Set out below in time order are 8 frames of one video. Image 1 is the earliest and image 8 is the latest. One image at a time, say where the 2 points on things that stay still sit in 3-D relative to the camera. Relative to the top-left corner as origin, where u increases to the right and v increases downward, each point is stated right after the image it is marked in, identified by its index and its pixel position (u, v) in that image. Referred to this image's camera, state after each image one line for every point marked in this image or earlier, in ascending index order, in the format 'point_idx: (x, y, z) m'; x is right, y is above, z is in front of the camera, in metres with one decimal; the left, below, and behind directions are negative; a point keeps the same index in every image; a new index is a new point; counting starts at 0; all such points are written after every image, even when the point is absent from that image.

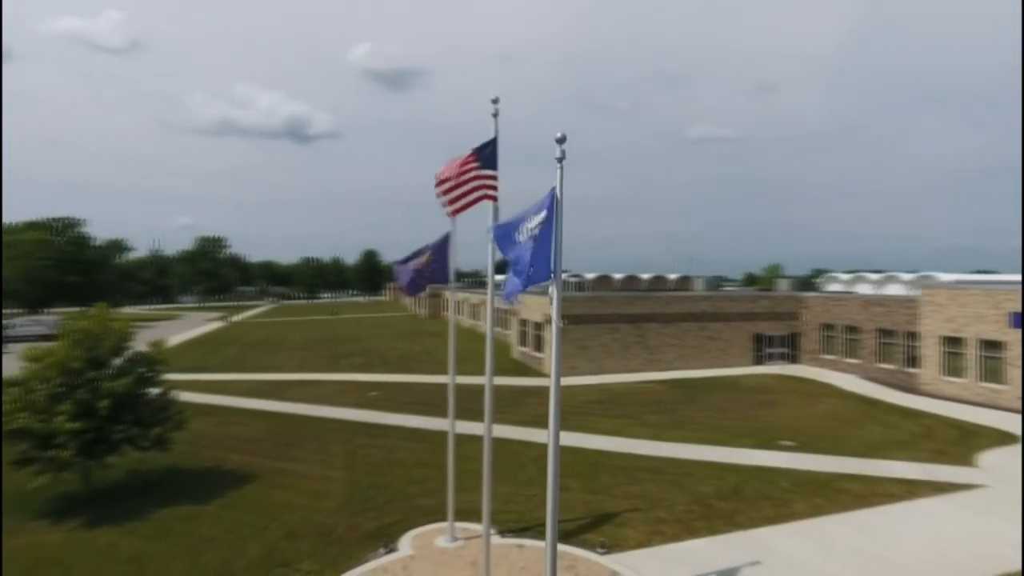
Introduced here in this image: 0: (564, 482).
0: (+1.1, -4.4, +14.3) m
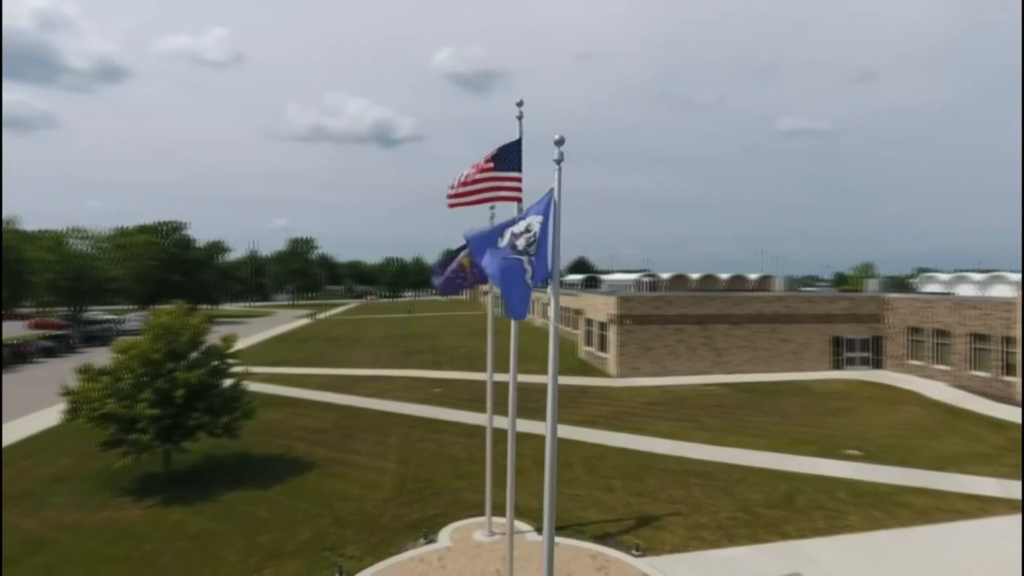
0: (+2.1, -4.4, +14.3) m
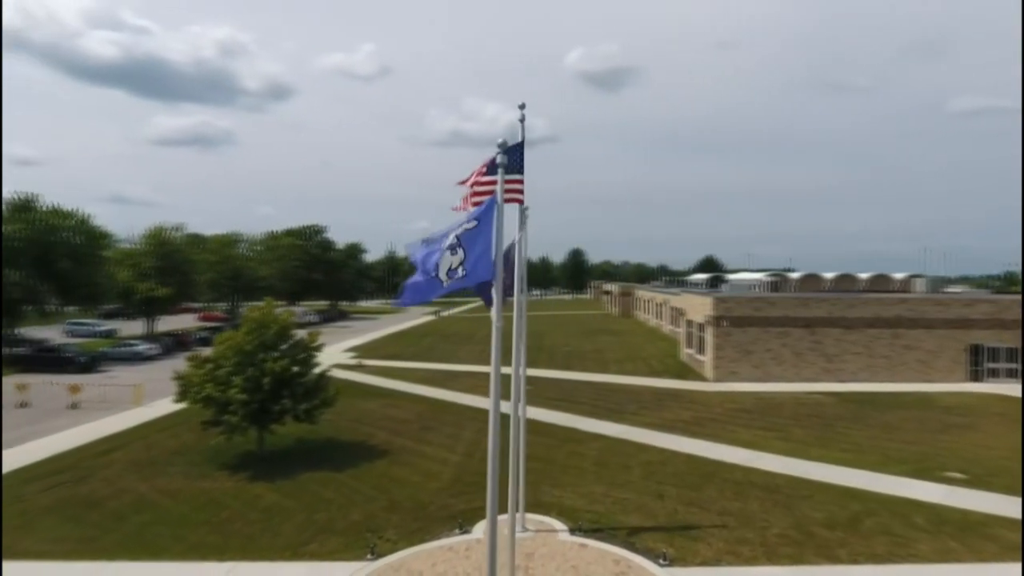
0: (+3.3, -4.4, +13.9) m
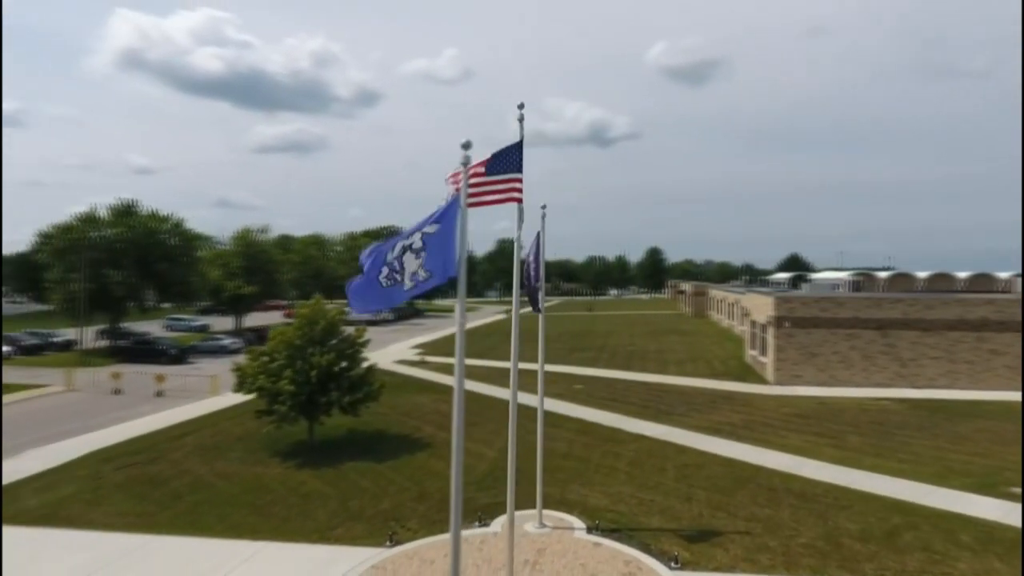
0: (+3.8, -4.4, +13.6) m
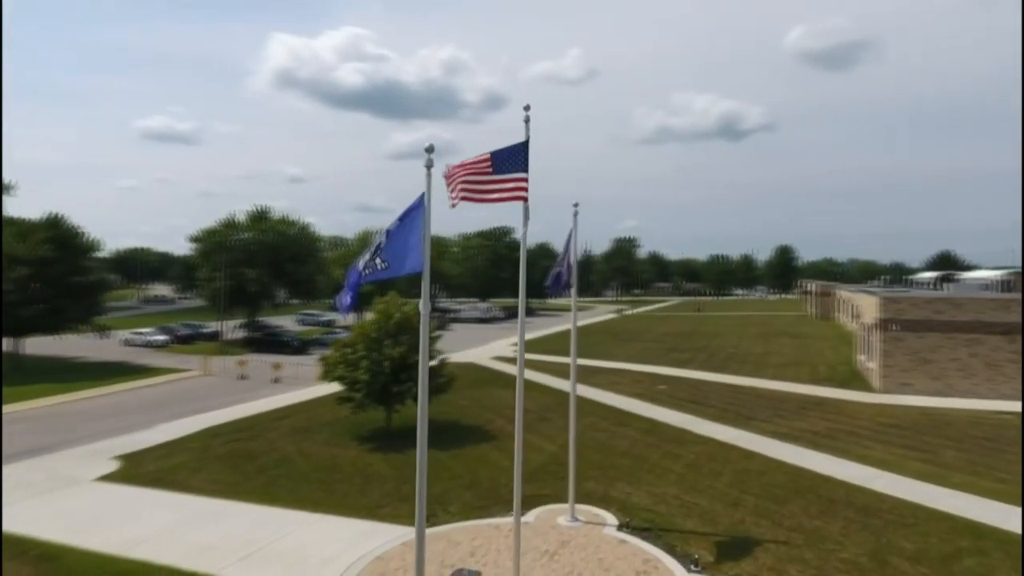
0: (+4.7, -4.3, +13.0) m
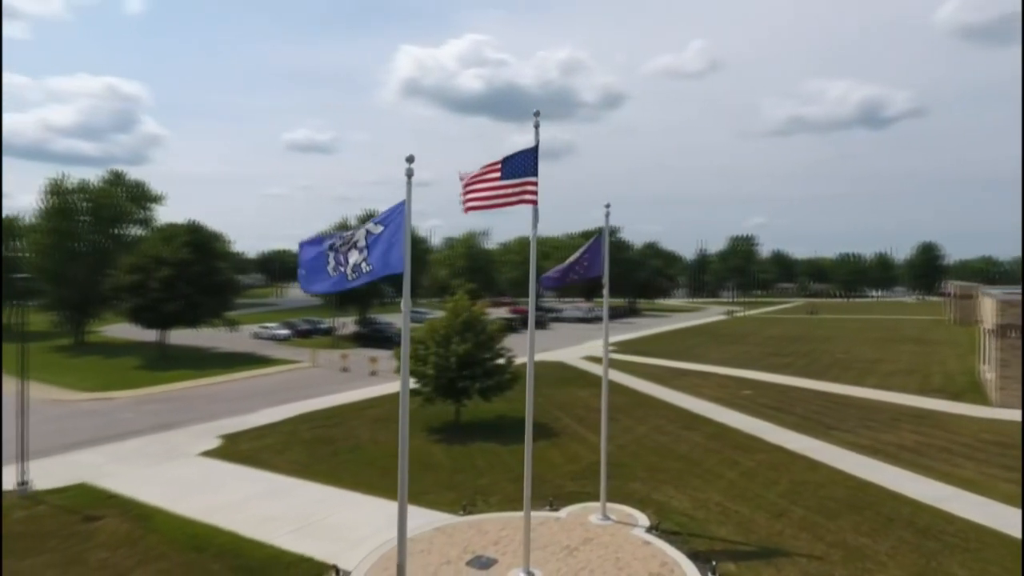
0: (+5.4, -4.3, +12.4) m
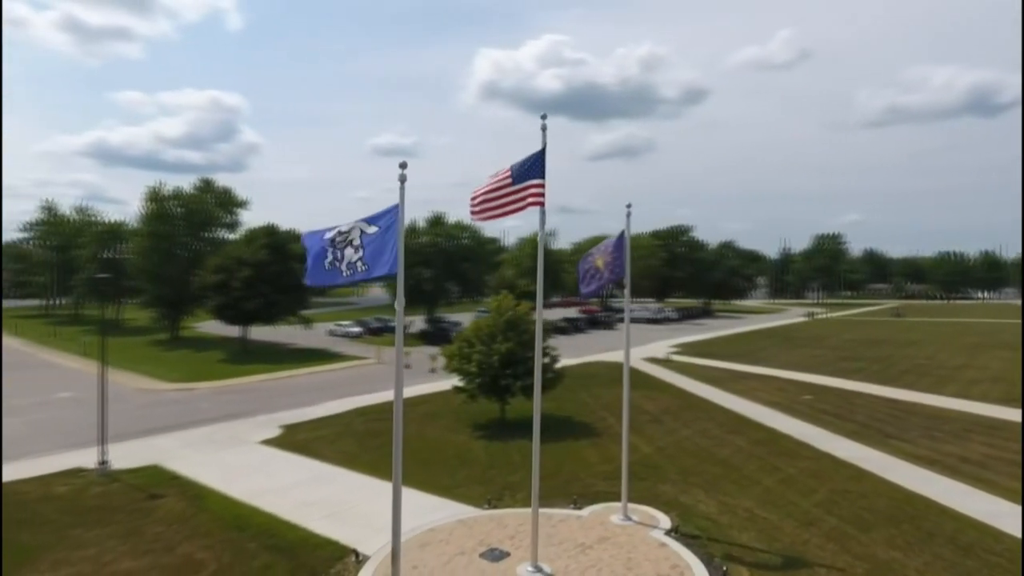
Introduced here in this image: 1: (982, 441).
0: (+5.8, -4.3, +11.9) m
1: (+12.3, -4.0, +16.6) m
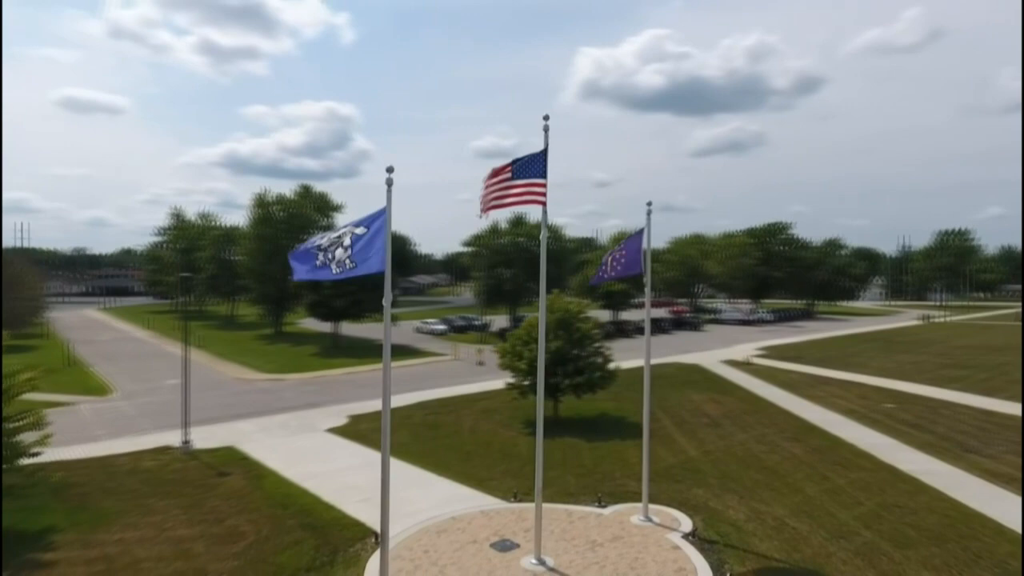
0: (+6.1, -4.3, +11.2) m
1: (+13.3, -4.0, +14.8) m
